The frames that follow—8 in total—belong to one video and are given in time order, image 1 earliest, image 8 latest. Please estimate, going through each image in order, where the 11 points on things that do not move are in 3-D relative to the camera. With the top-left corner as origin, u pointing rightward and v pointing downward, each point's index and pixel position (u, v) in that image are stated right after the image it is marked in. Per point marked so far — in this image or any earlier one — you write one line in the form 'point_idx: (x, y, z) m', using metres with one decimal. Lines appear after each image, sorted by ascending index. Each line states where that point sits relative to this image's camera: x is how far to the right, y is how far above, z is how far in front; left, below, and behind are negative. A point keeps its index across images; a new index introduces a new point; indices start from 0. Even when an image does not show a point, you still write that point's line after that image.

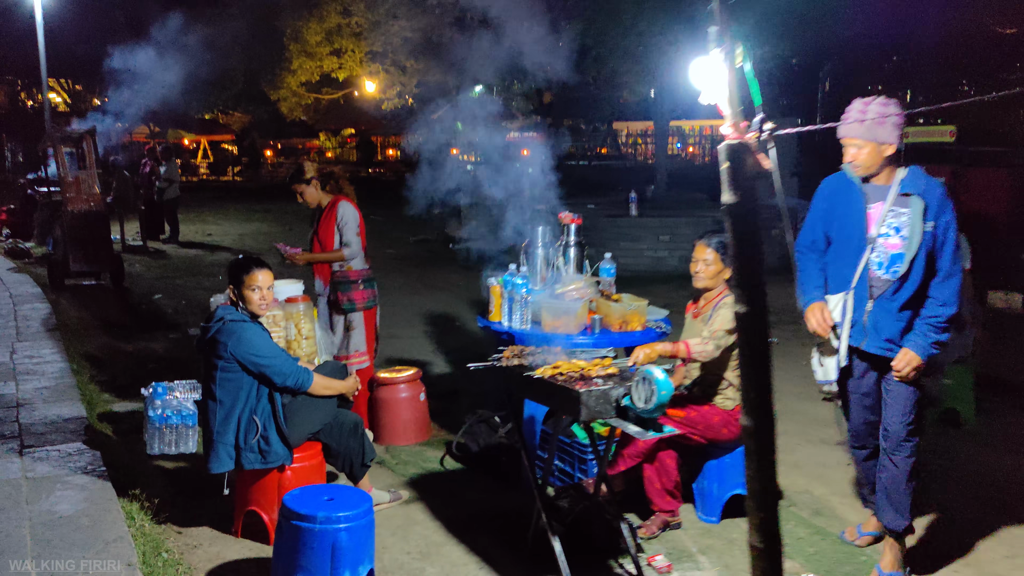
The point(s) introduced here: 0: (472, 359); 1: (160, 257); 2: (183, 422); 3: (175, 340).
0: (-0.3, -0.6, +7.5) m
1: (-5.5, +0.5, +14.4) m
2: (-1.8, -0.8, +5.1) m
3: (-3.1, -0.5, +8.5) m
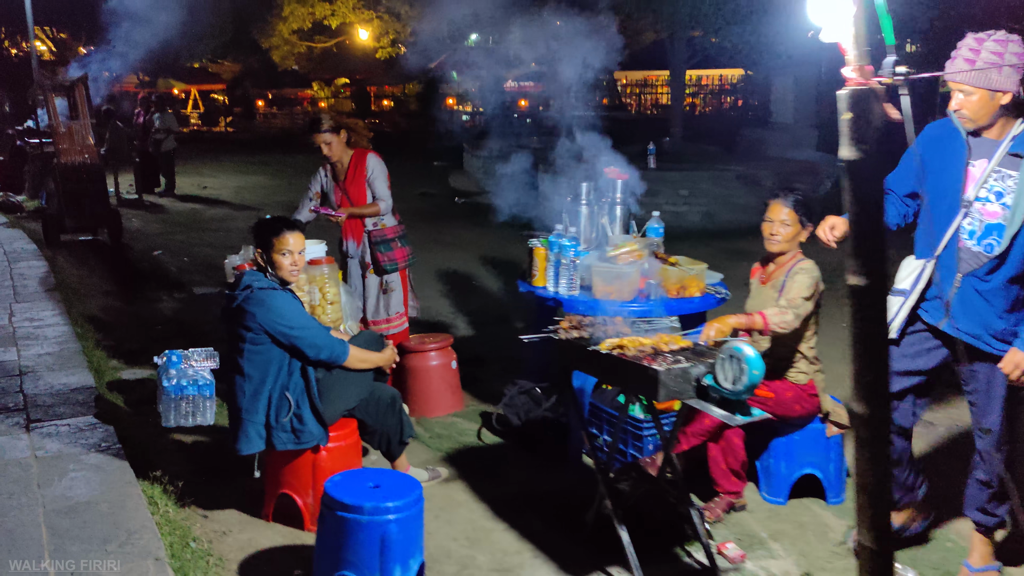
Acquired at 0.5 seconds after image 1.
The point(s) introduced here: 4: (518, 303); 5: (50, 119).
0: (-0.1, -0.2, +7.1) m
1: (-5.4, +1.2, +14.0) m
2: (-1.6, -0.5, +4.8) m
3: (-3.0, -0.1, +8.2) m
4: (0.0, -0.1, +7.6) m
5: (-5.3, +2.0, +10.6) m
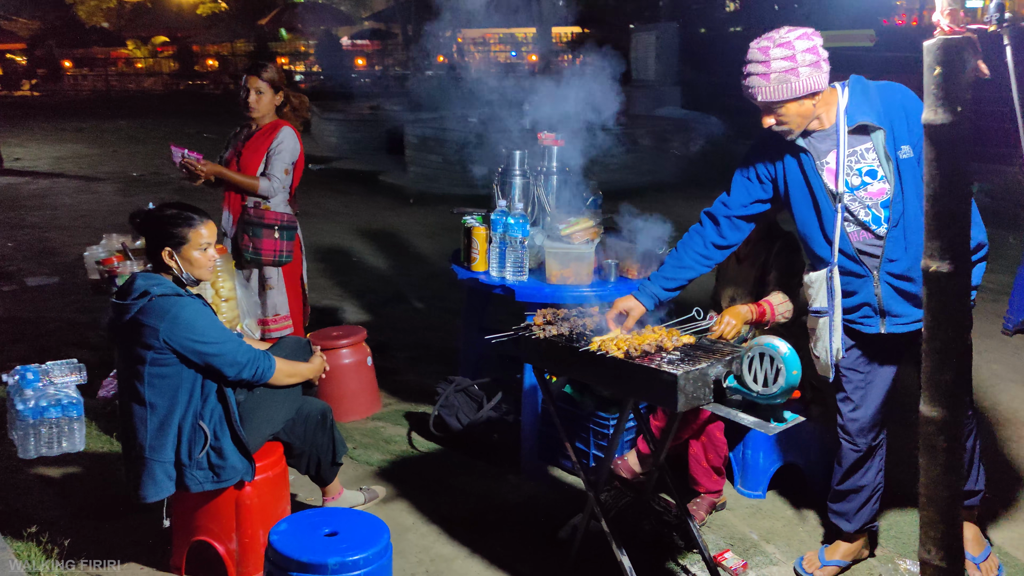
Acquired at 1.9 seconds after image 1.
0: (-0.9, -0.1, +6.5) m
1: (-7.3, +1.3, +12.3) m
2: (-1.9, -0.6, +4.0) m
3: (-3.8, -0.1, +7.0) m
4: (-0.8, 0.0, +7.0) m
5: (-6.7, +2.0, +9.0) m
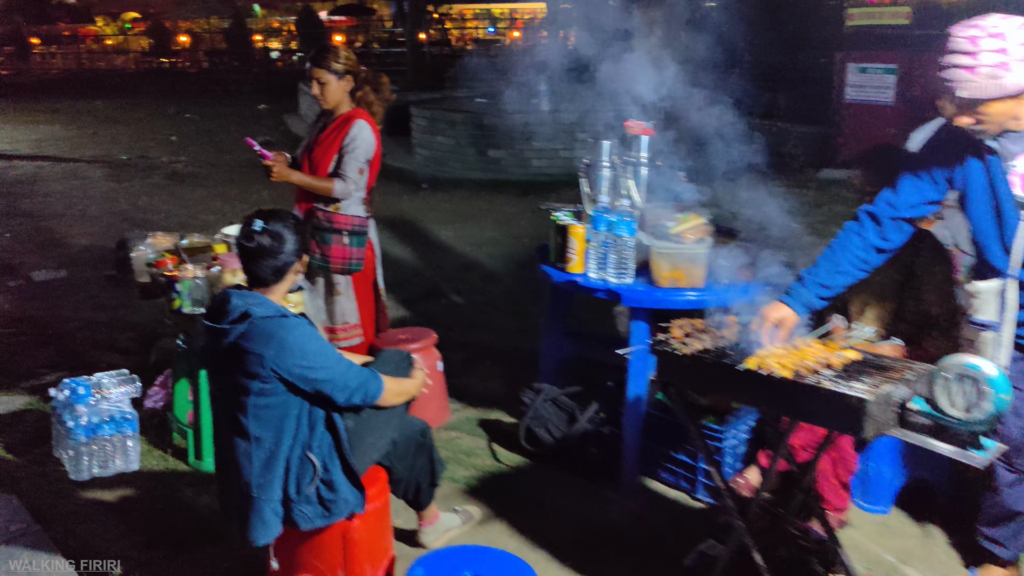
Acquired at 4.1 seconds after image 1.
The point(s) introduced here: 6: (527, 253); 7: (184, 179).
0: (-0.6, 0.0, +6.2) m
1: (-7.2, +1.4, +11.7) m
2: (-1.6, -0.6, +3.7) m
3: (-3.6, 0.0, +6.7) m
4: (-0.5, +0.1, +6.7) m
5: (-6.5, +2.1, +8.4) m
6: (+0.1, +0.3, +7.2) m
7: (-4.1, +1.4, +11.6) m
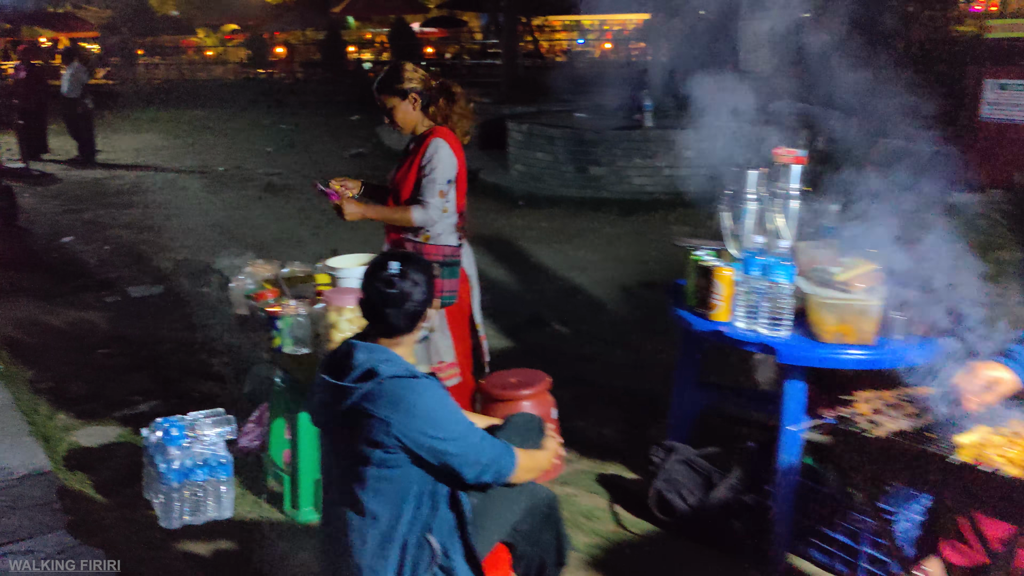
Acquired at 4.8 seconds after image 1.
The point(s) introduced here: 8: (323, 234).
0: (+0.1, -0.2, +5.9) m
1: (-6.0, +1.4, +11.9) m
2: (-1.1, -0.7, +3.4) m
3: (-2.8, -0.1, +6.6) m
4: (+0.2, -0.1, +6.3) m
5: (-5.6, +2.0, +8.6) m
6: (+0.9, +0.1, +6.8) m
7: (-2.9, +1.2, +11.5) m
8: (-1.9, +0.5, +9.0) m
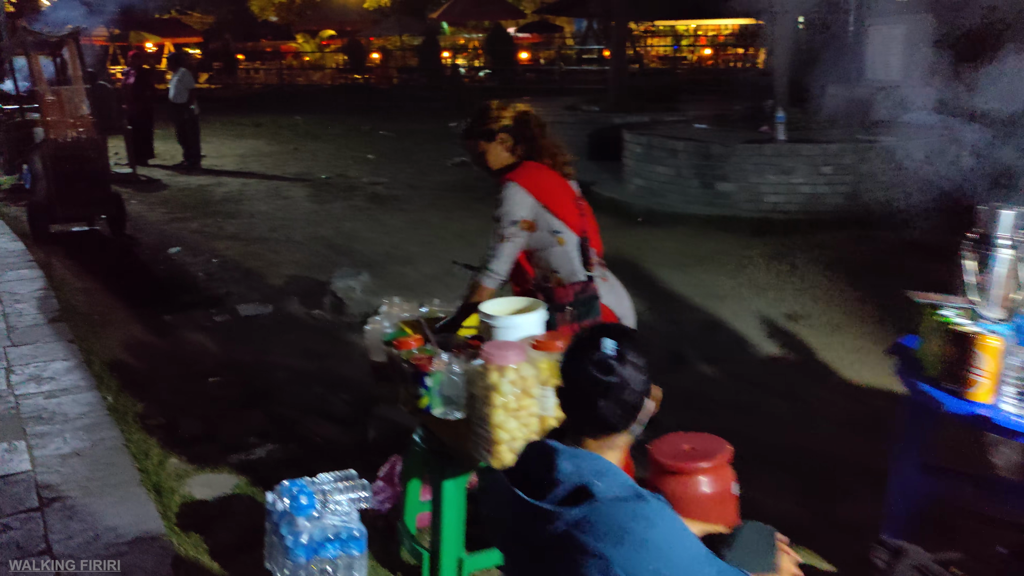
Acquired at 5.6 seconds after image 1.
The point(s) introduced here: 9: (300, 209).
0: (+0.9, -0.4, +5.3) m
1: (-4.6, +1.3, +11.9) m
2: (-0.5, -0.9, +3.0) m
3: (-2.0, -0.3, +6.2) m
4: (+1.1, -0.3, +5.8) m
5: (-4.4, +1.9, +8.5) m
6: (+1.8, -0.2, +6.1) m
7: (-1.6, +1.1, +11.2) m
8: (-0.7, +0.4, +8.6) m
9: (-2.5, +0.9, +10.7) m
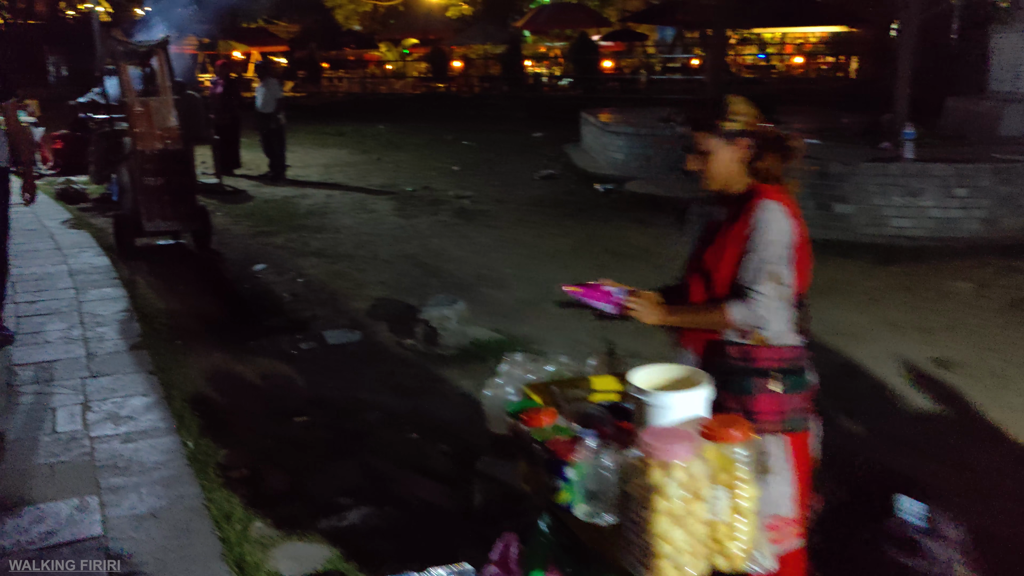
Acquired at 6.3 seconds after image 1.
0: (+1.5, -0.6, +4.7) m
1: (-3.4, +1.1, +11.7) m
2: (-0.1, -1.0, +2.5) m
3: (-1.3, -0.4, +5.8) m
4: (+1.7, -0.5, +5.1) m
5: (-3.5, +1.8, +8.3) m
6: (+2.4, -0.4, +5.4) m
7: (-0.5, +0.8, +10.8) m
8: (+0.1, +0.1, +8.1) m
9: (-1.4, +0.7, +10.3) m
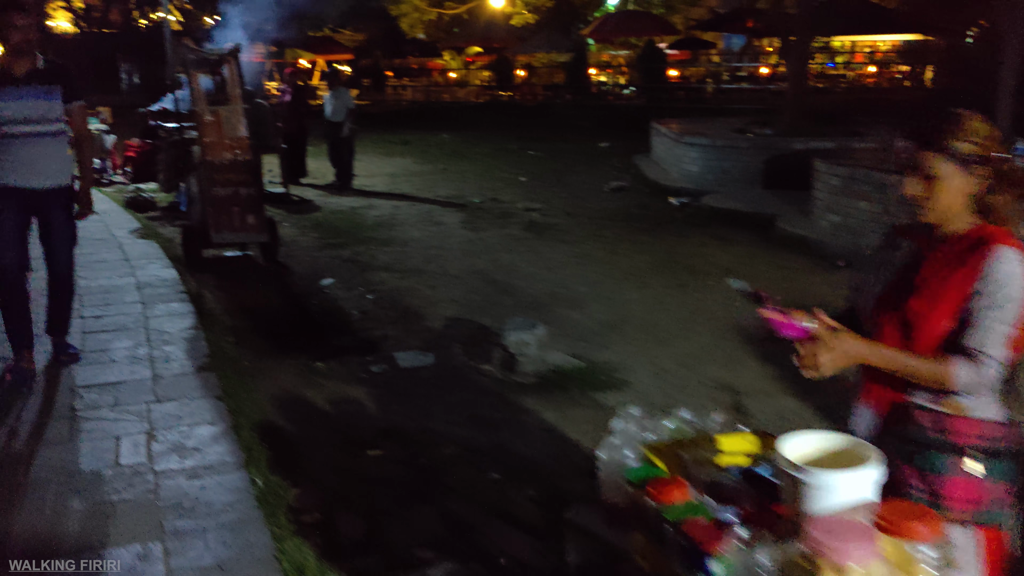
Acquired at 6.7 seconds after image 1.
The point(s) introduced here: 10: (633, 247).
0: (+1.9, -0.8, +4.2) m
1: (-2.5, +1.0, +11.5) m
2: (+0.1, -1.1, +2.1) m
3: (-0.8, -0.6, +5.6) m
4: (+2.1, -0.7, +4.6) m
5: (-2.8, +1.7, +8.2) m
6: (+2.9, -0.6, +4.9) m
7: (+0.4, +0.6, +10.4) m
8: (+0.8, 0.0, +7.8) m
9: (-0.6, +0.6, +10.1) m
10: (+1.2, +0.4, +9.5) m
